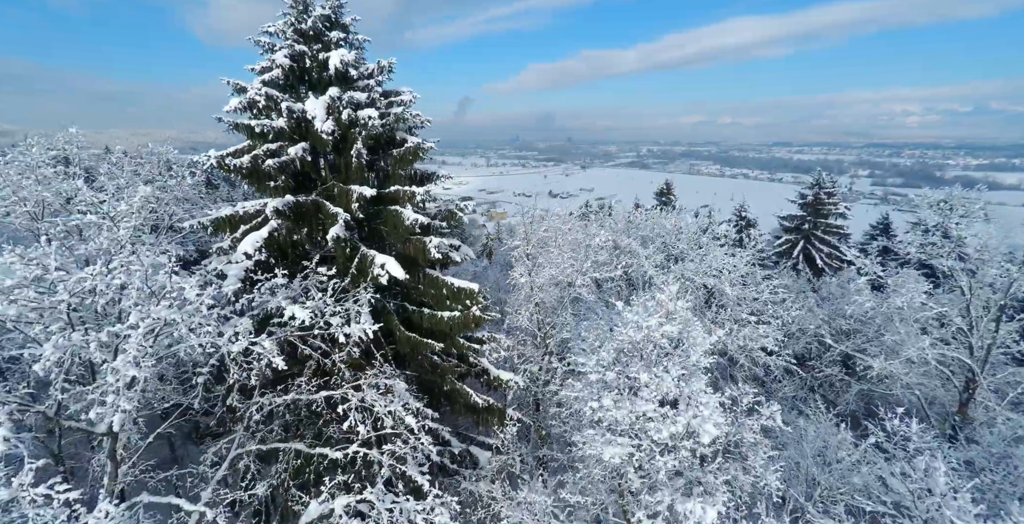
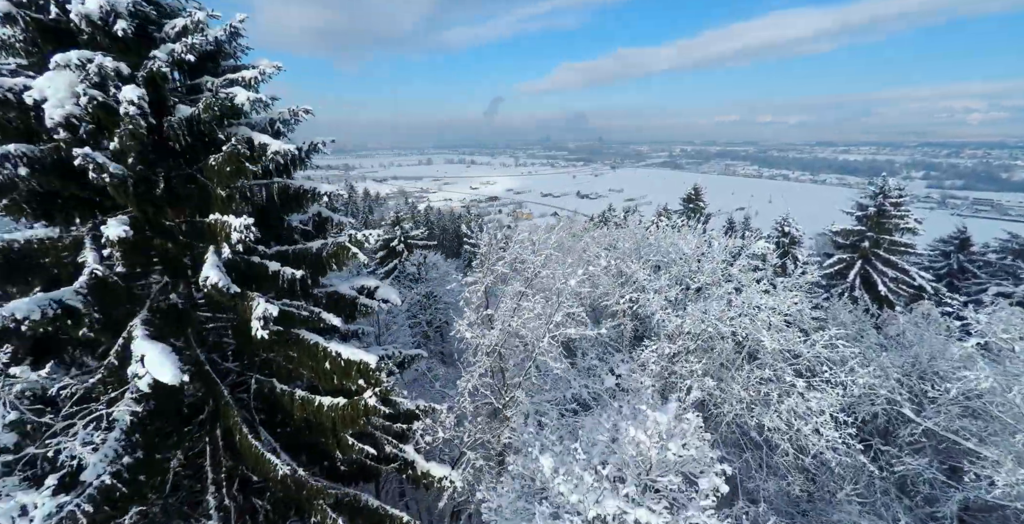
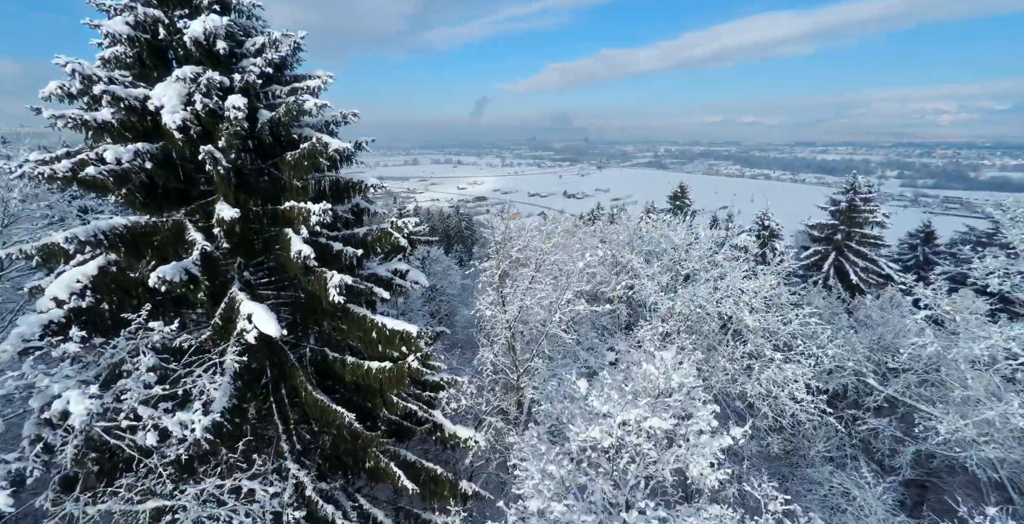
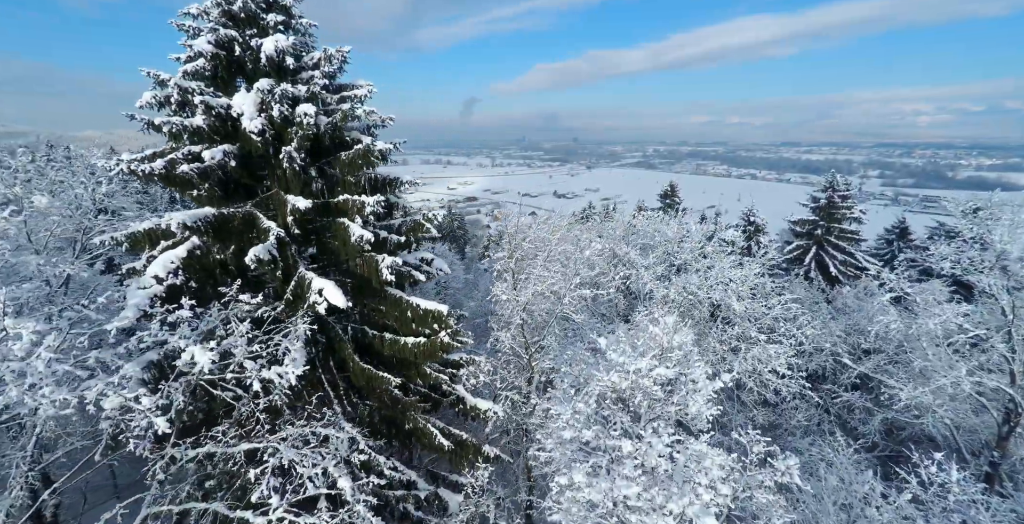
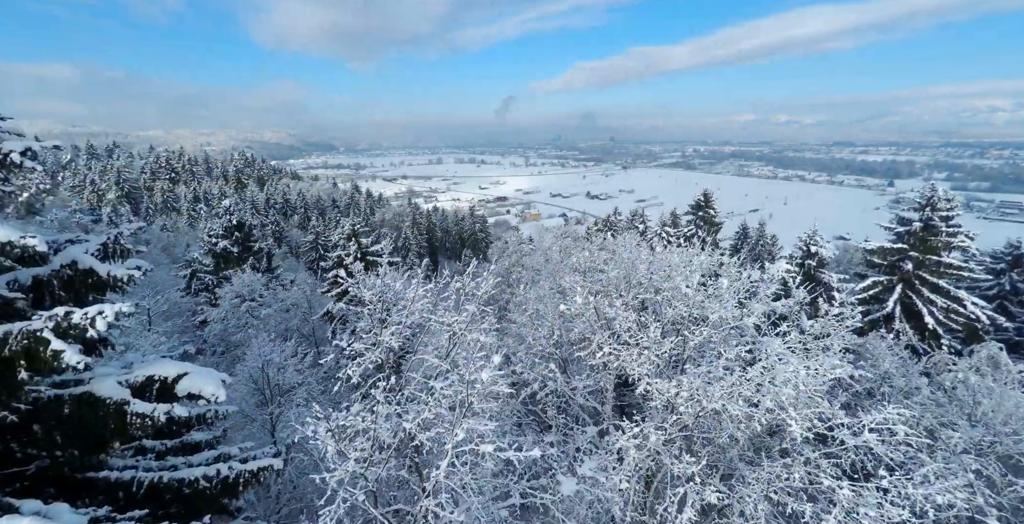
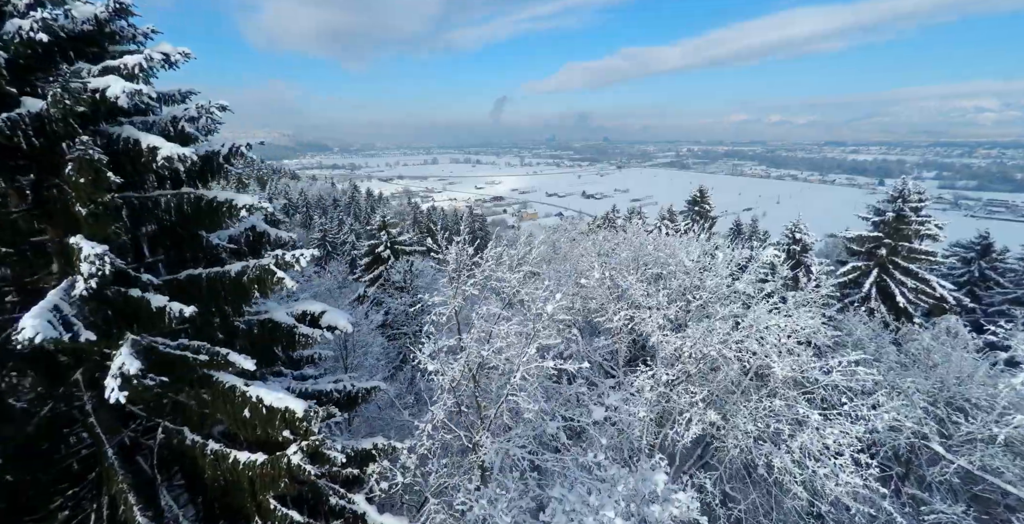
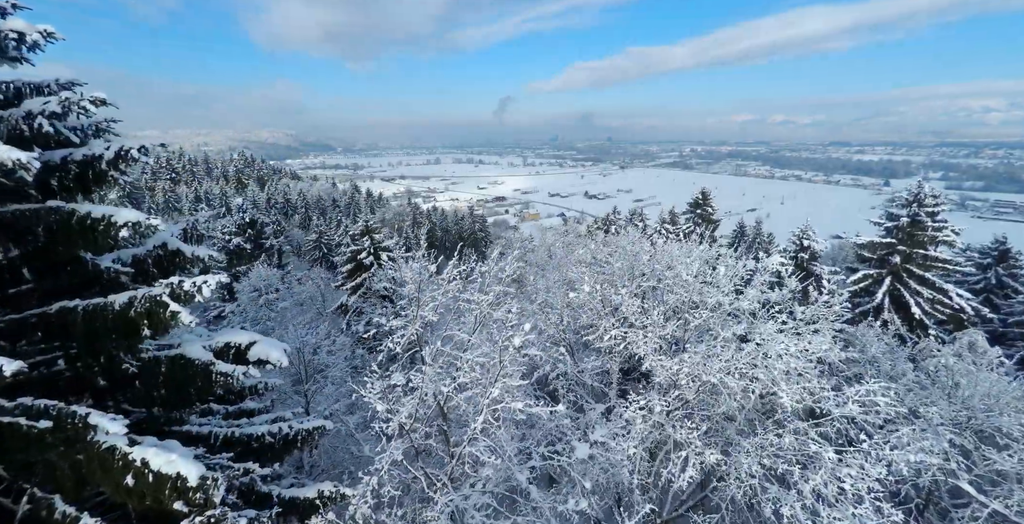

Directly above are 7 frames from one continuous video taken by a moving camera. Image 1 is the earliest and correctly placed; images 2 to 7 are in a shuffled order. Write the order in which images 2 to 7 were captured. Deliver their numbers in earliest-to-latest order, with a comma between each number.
4, 3, 2, 6, 7, 5
